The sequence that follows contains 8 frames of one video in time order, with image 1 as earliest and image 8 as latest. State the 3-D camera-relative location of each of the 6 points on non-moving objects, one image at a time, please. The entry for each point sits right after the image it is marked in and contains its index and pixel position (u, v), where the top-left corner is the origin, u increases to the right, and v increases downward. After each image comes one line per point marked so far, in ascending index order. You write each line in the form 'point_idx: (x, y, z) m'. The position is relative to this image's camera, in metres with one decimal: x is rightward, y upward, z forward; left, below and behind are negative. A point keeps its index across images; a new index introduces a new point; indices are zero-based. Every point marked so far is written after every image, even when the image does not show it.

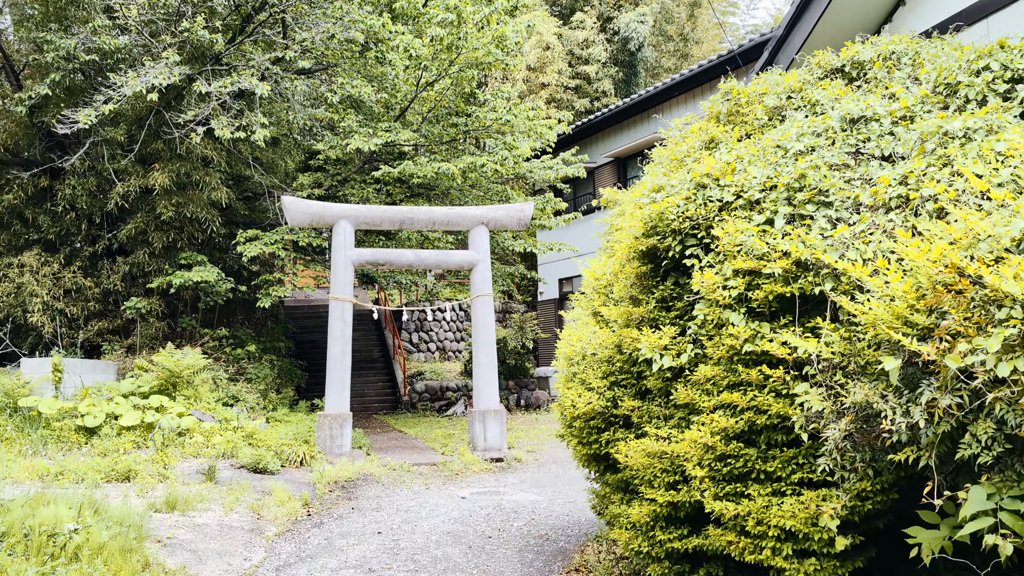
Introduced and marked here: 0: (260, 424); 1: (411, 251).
0: (-3.0, -1.6, +8.1) m
1: (-1.2, +0.5, +8.1) m
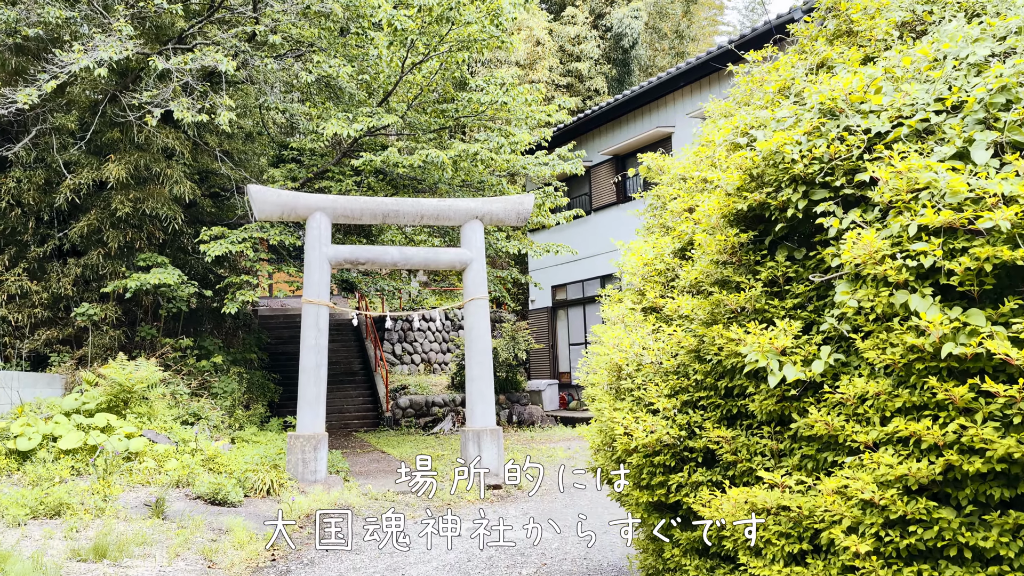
0: (-3.0, -1.6, +7.1) m
1: (-1.2, +0.4, +7.2) m
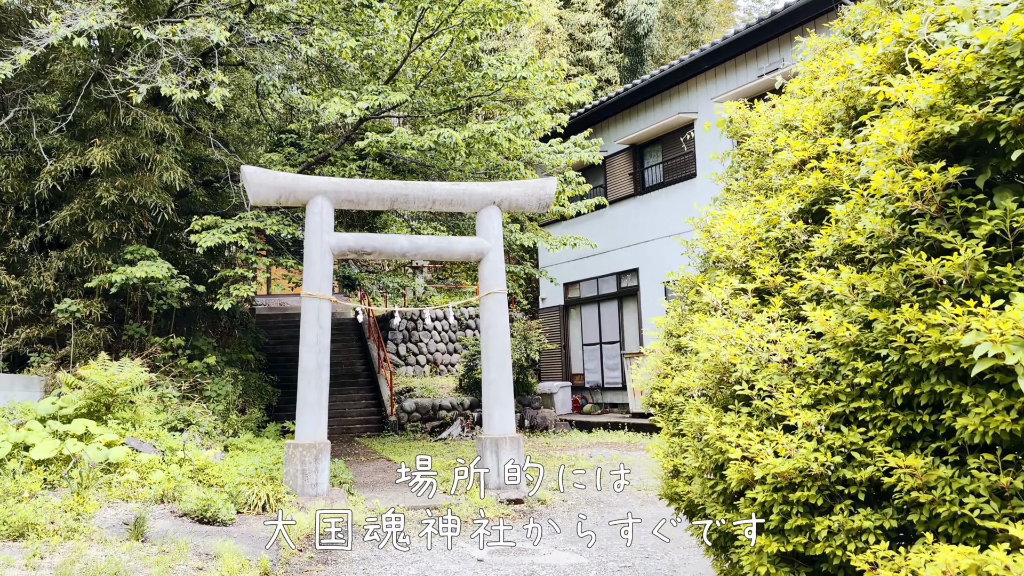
0: (-2.8, -1.6, +6.4) m
1: (-1.0, +0.5, +6.5) m
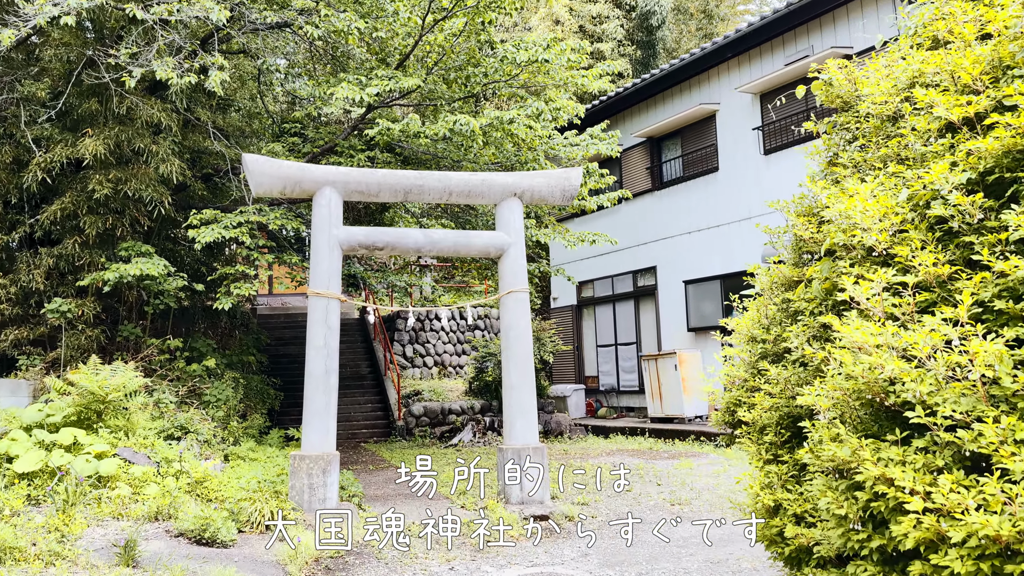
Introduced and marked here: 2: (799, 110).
0: (-2.6, -1.6, +6.0) m
1: (-0.8, +0.5, +6.0) m
2: (+4.2, +2.7, +10.2) m
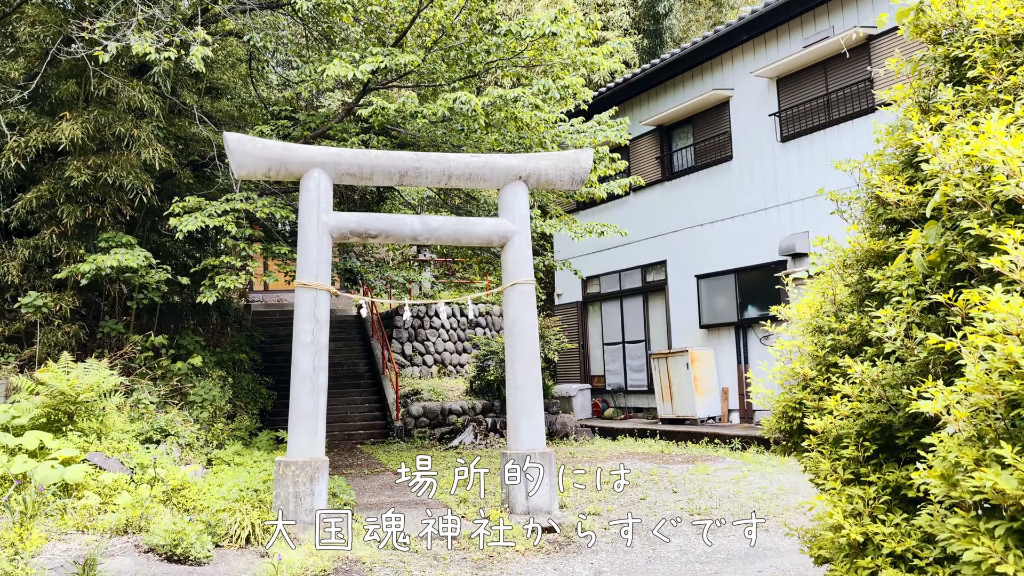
0: (-2.6, -1.5, +5.5) m
1: (-0.8, +0.6, +5.6) m
2: (+4.3, +2.7, +9.7) m
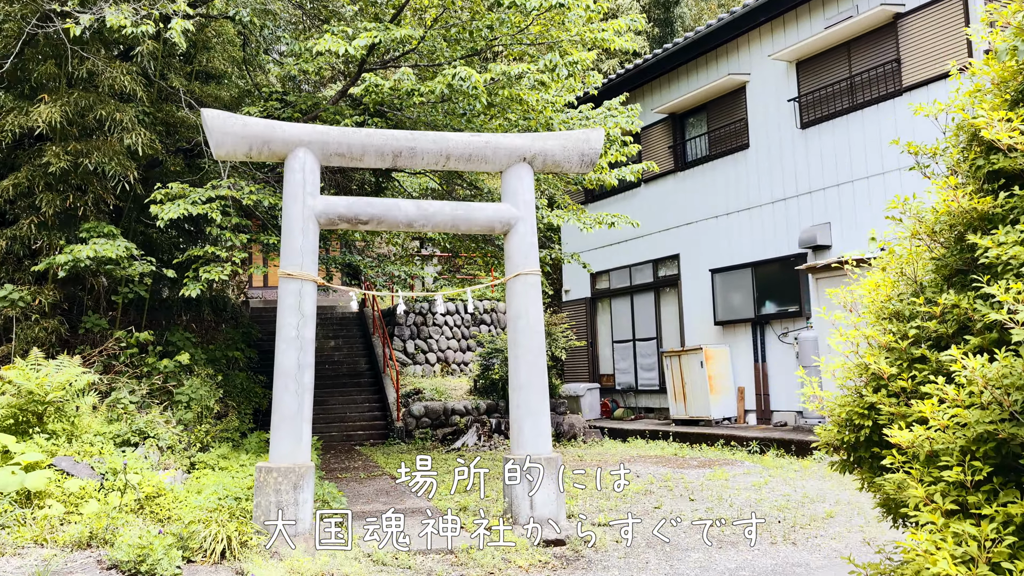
0: (-2.6, -1.4, +5.1) m
1: (-0.8, +0.7, +5.1) m
2: (+4.4, +2.8, +9.2) m
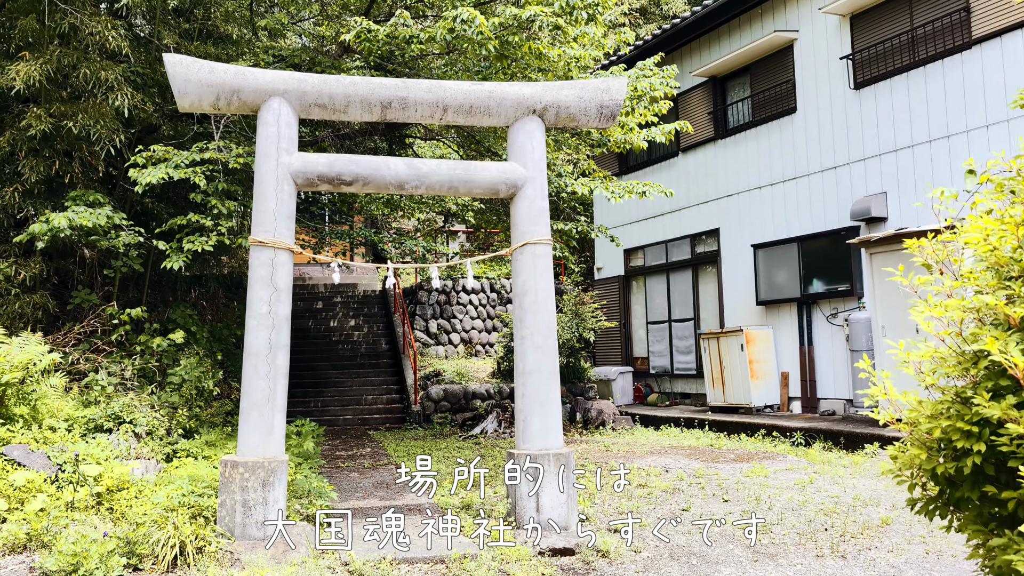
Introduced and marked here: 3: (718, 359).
0: (-2.5, -1.2, +4.6) m
1: (-0.7, +0.8, +4.5) m
2: (+4.6, +3.1, +8.2) m
3: (+2.9, -1.0, +9.6) m
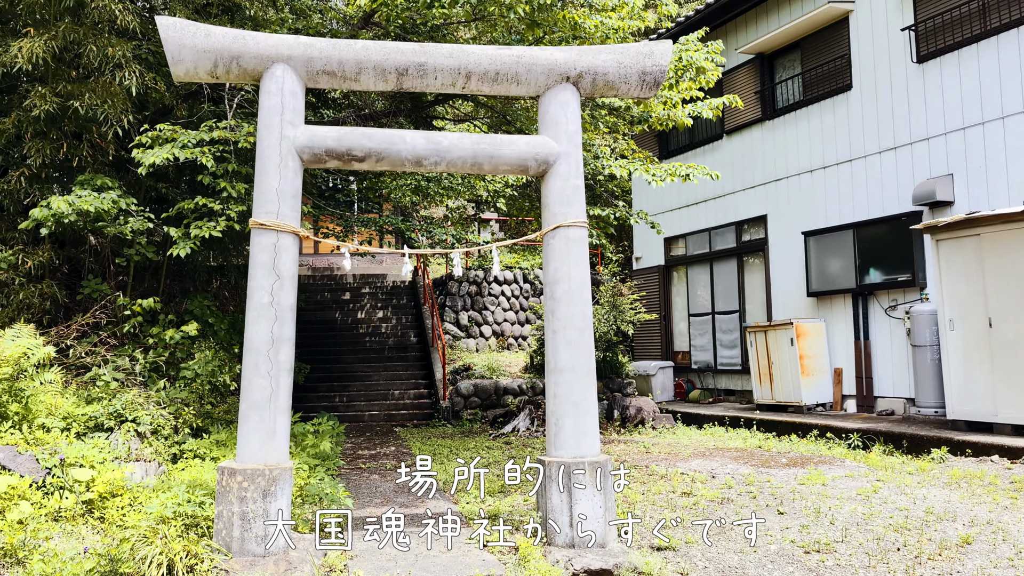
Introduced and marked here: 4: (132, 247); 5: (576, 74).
0: (-2.3, -1.2, +4.3) m
1: (-0.5, +0.9, +4.0) m
2: (+5.0, +3.2, +7.4) m
3: (+3.3, -0.9, +9.0) m
4: (-3.4, +0.4, +6.2) m
5: (+0.4, +1.3, +4.1) m
